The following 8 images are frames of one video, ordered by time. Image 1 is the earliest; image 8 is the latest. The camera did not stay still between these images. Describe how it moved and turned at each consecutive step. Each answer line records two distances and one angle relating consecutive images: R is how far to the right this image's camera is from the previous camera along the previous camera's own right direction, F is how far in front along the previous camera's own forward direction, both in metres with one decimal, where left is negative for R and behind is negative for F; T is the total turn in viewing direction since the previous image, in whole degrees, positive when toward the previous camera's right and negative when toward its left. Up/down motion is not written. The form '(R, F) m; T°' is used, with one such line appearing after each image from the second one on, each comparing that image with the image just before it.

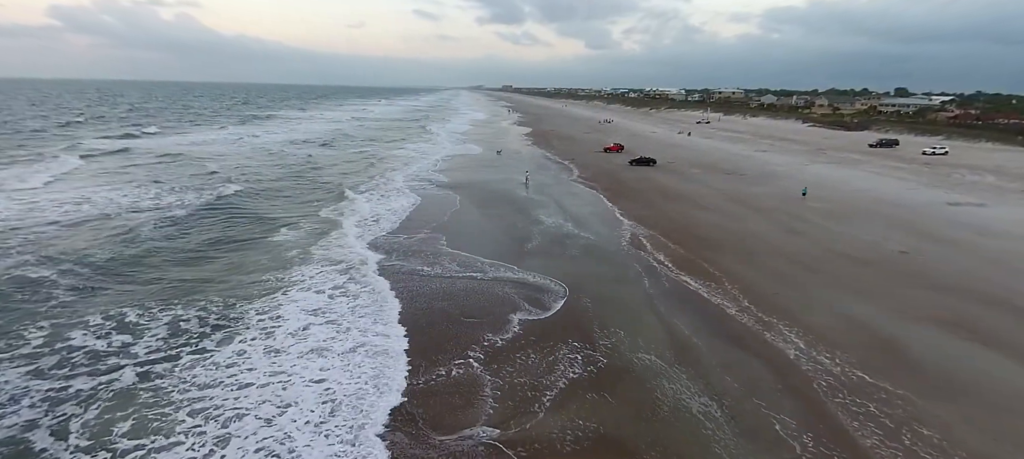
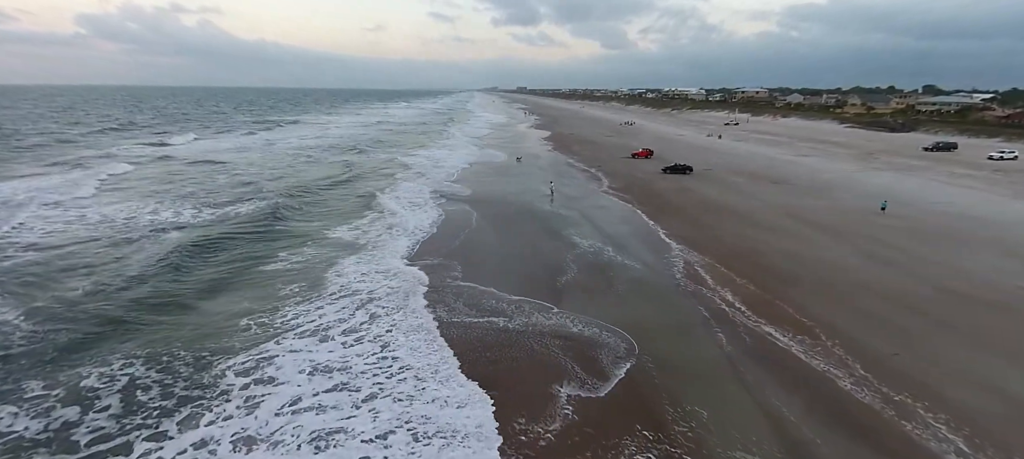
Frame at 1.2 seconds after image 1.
(-0.4, +1.7) m; -2°
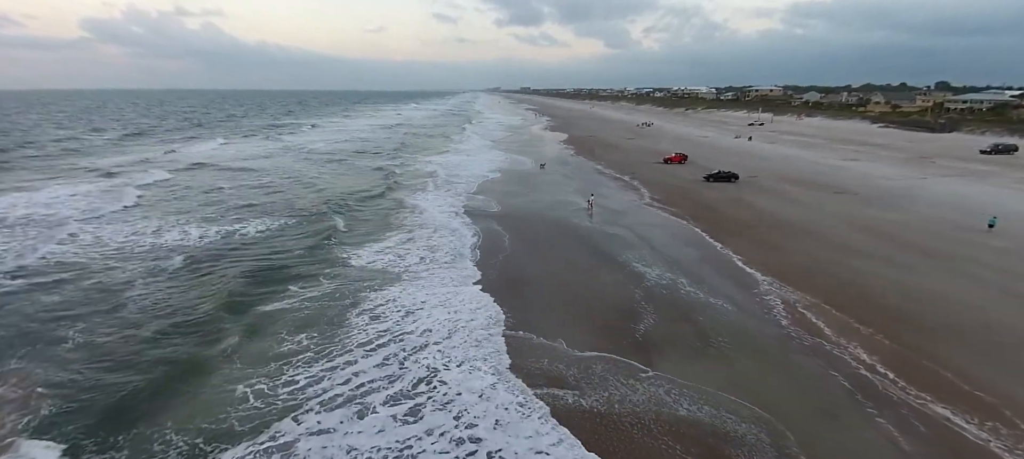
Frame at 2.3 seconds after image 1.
(-1.1, +1.7) m; -1°
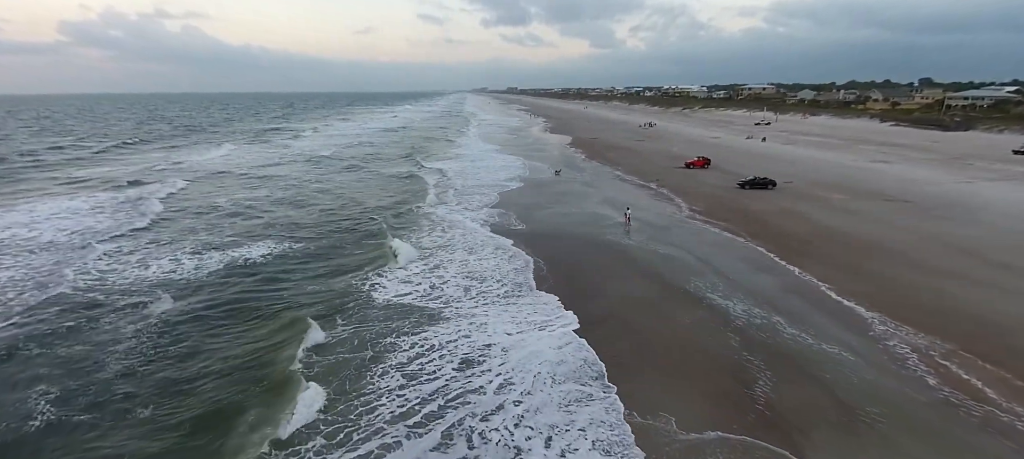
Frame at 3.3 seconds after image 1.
(-1.3, +1.5) m; +1°
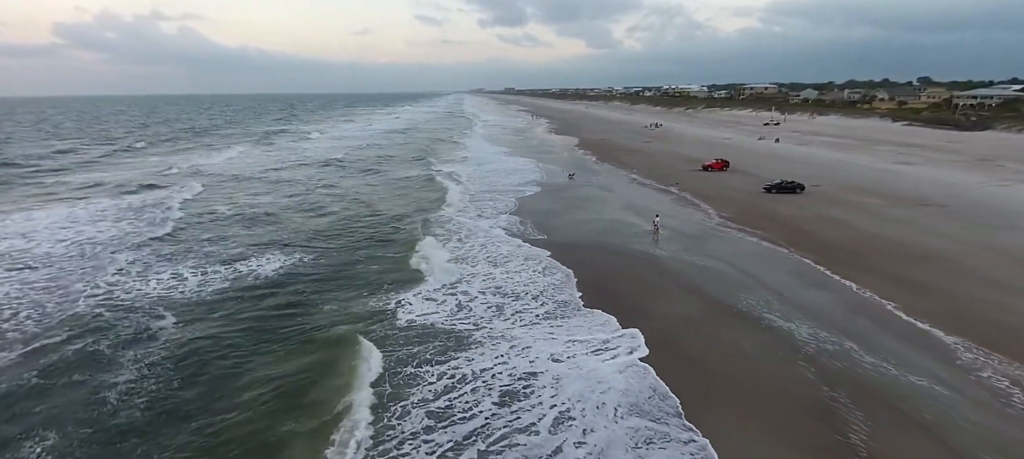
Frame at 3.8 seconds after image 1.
(-0.8, +0.7) m; 0°
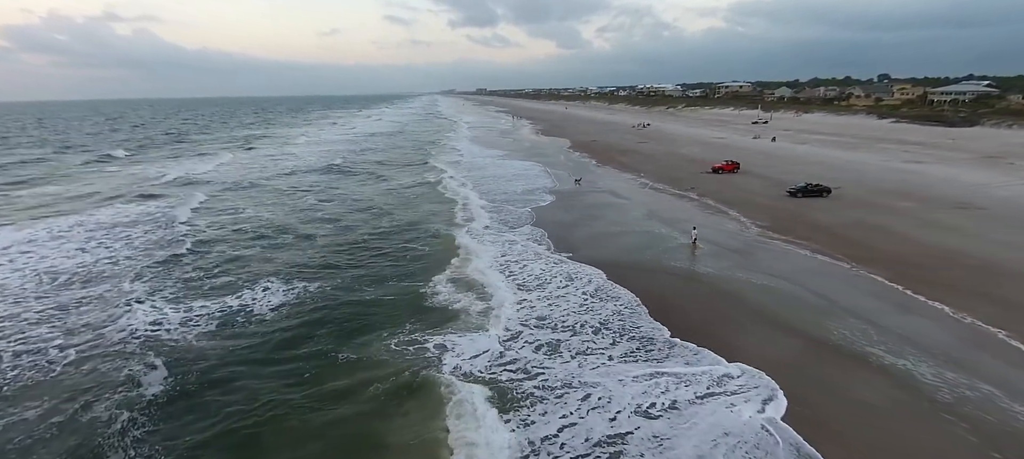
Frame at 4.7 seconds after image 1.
(-1.4, +1.4) m; +3°
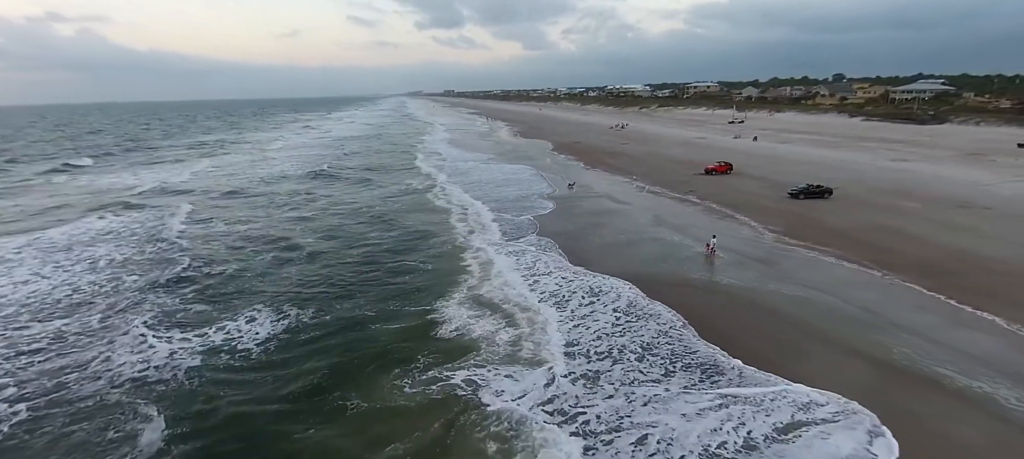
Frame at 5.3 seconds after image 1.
(-1.0, +0.9) m; +3°
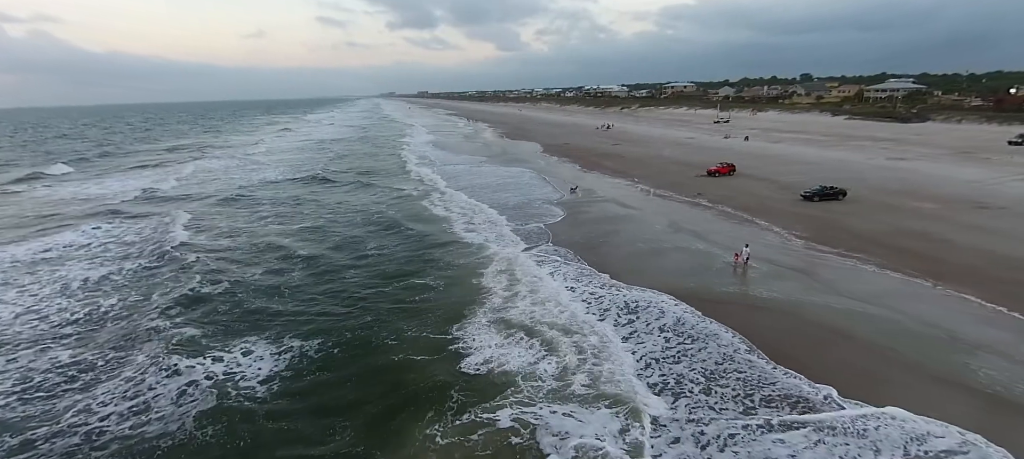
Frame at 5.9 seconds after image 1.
(-1.1, +1.0) m; +3°
